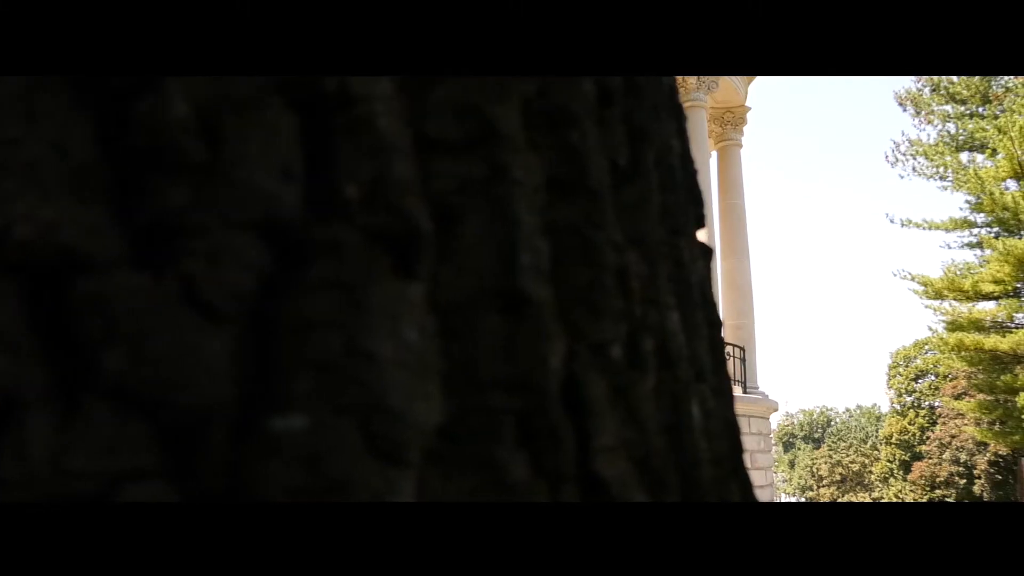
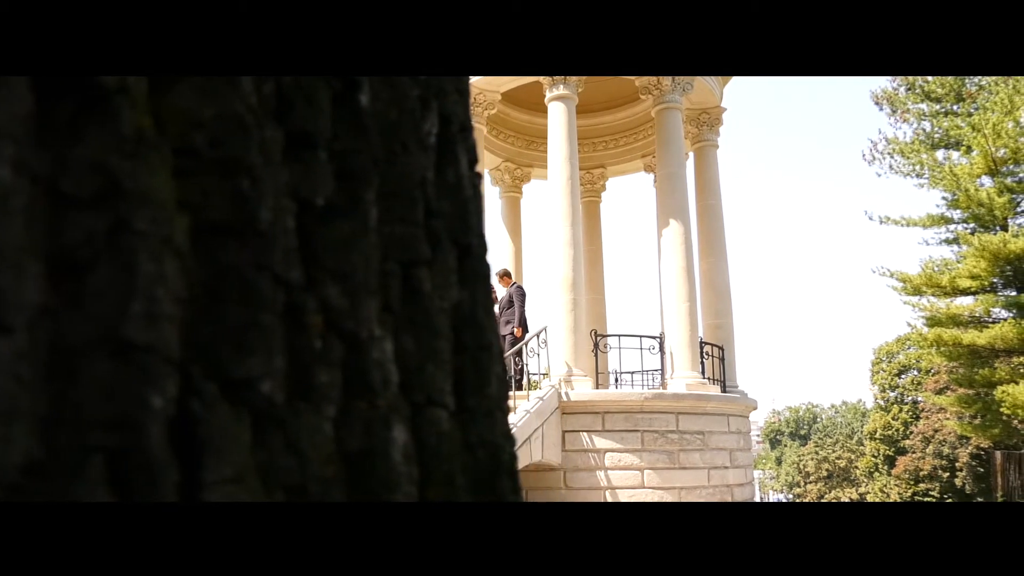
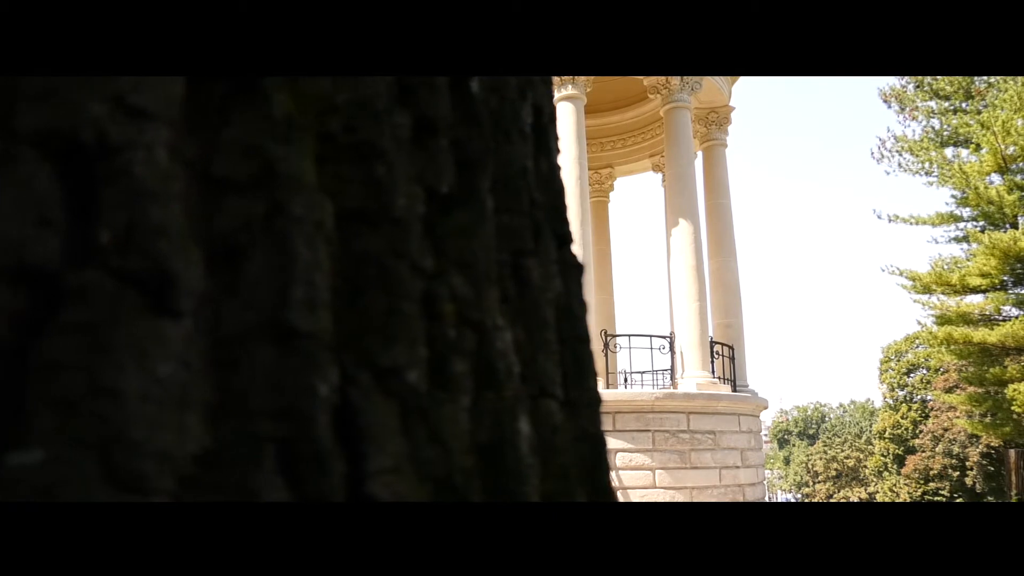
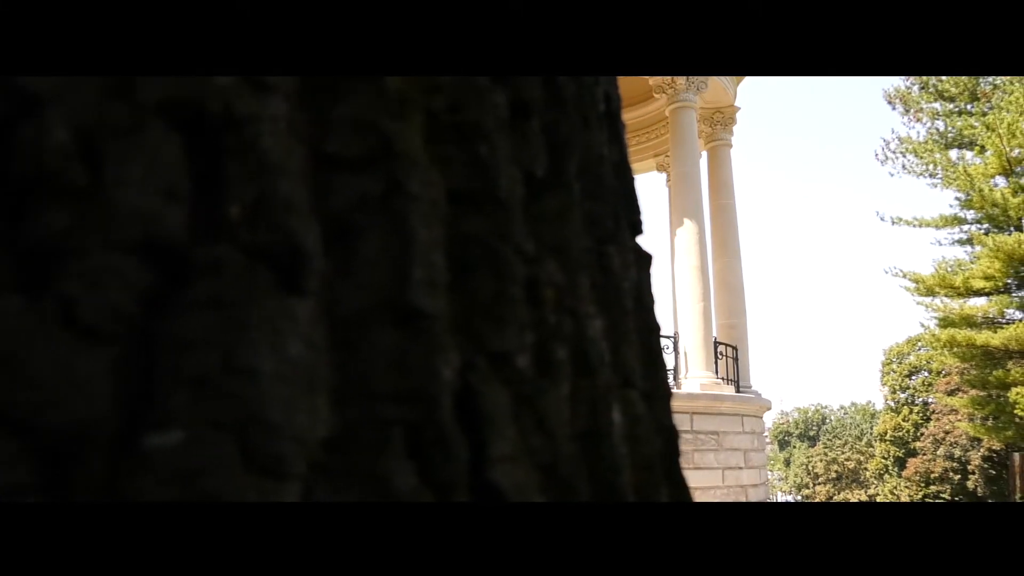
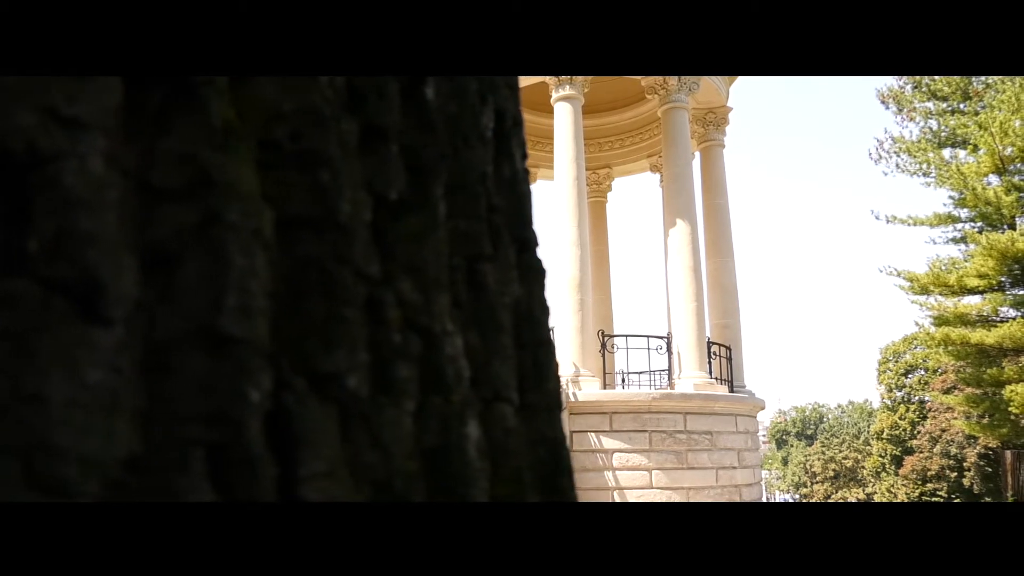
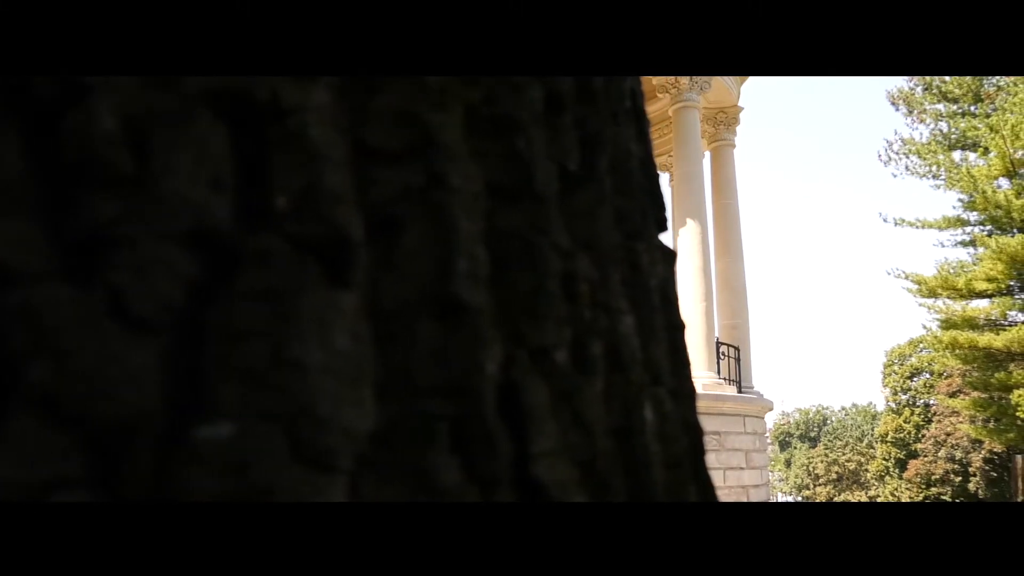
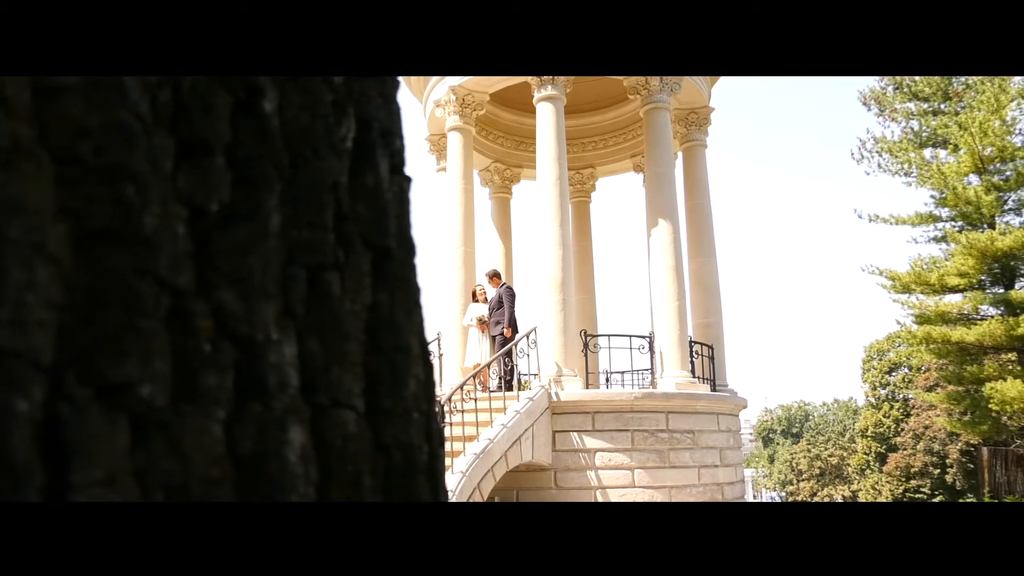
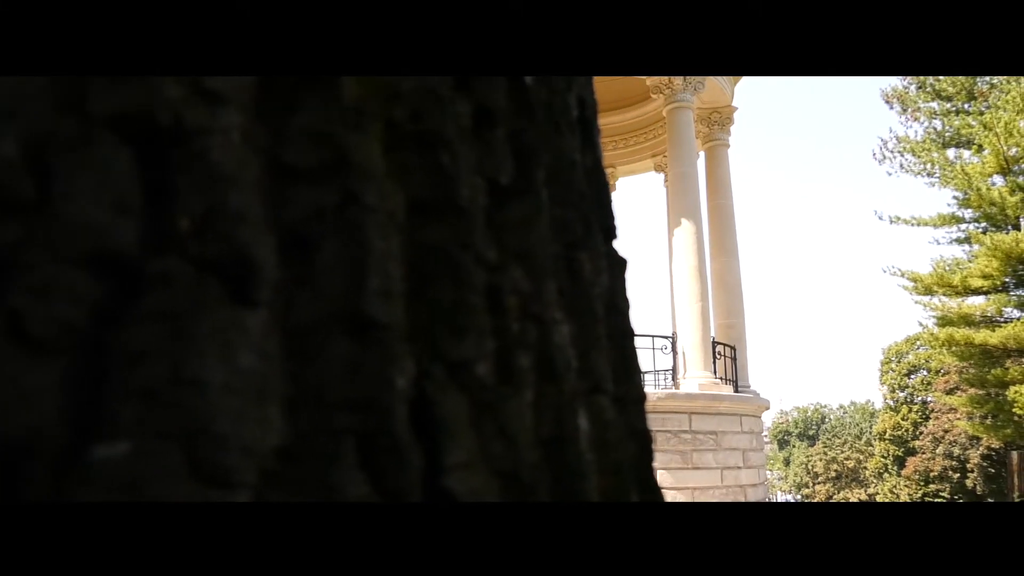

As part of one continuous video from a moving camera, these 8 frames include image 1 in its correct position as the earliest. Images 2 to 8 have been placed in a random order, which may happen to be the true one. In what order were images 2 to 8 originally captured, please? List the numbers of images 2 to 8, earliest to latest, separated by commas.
6, 4, 8, 3, 5, 2, 7
